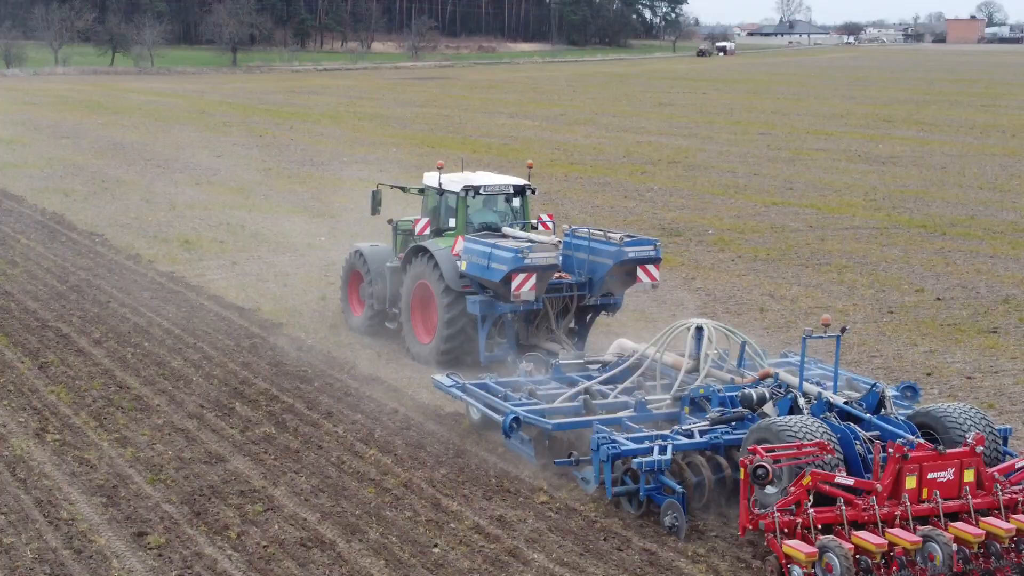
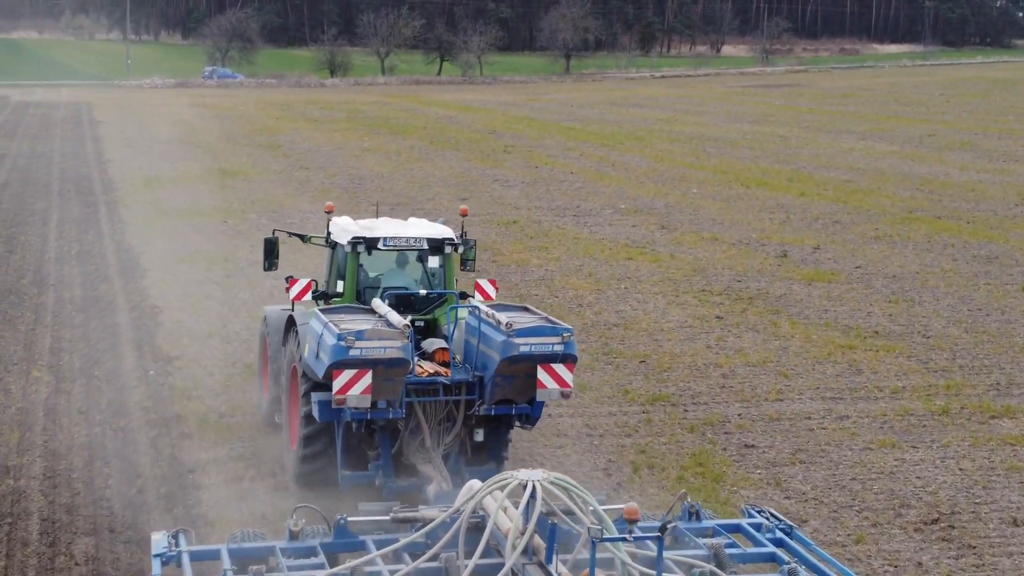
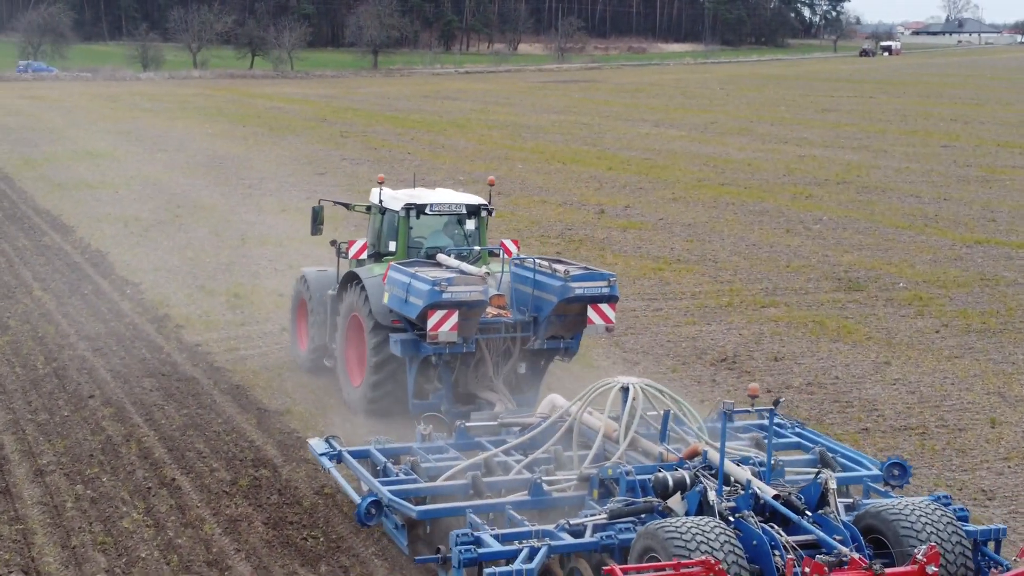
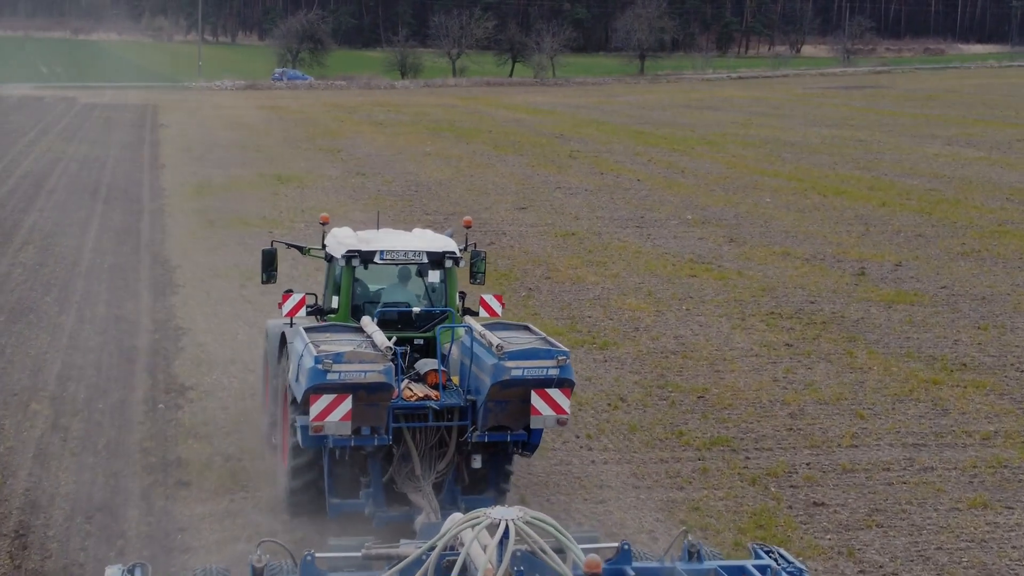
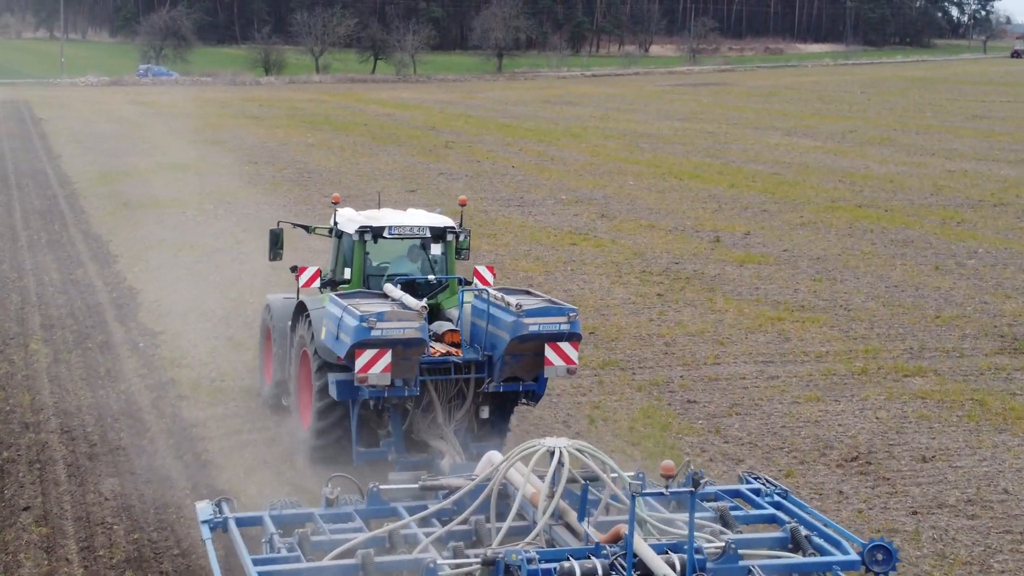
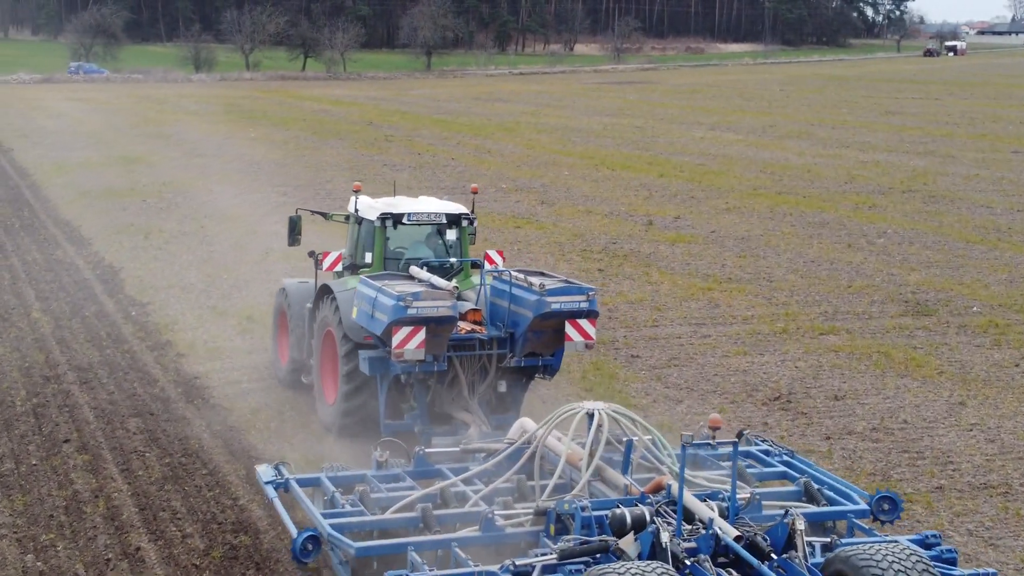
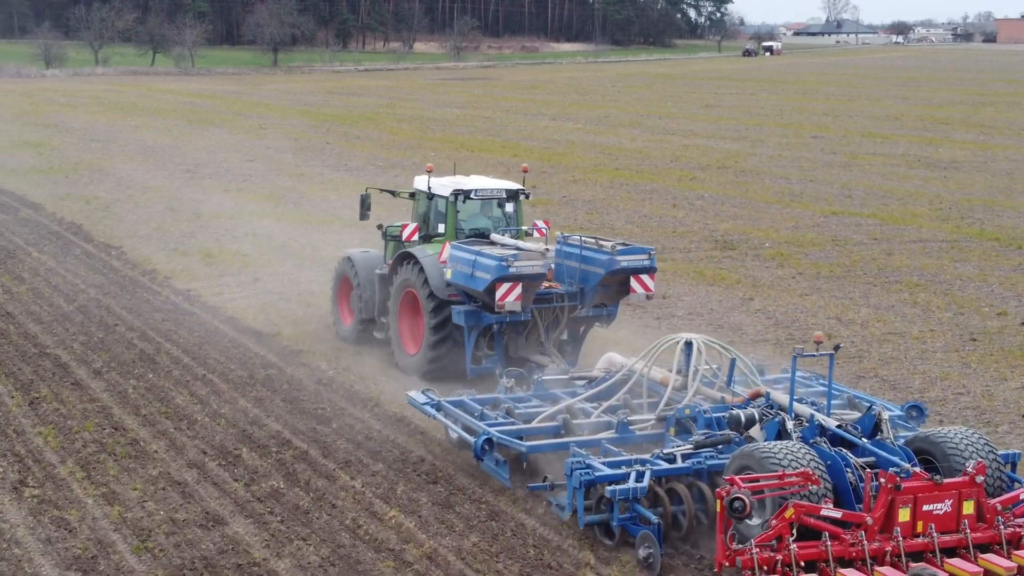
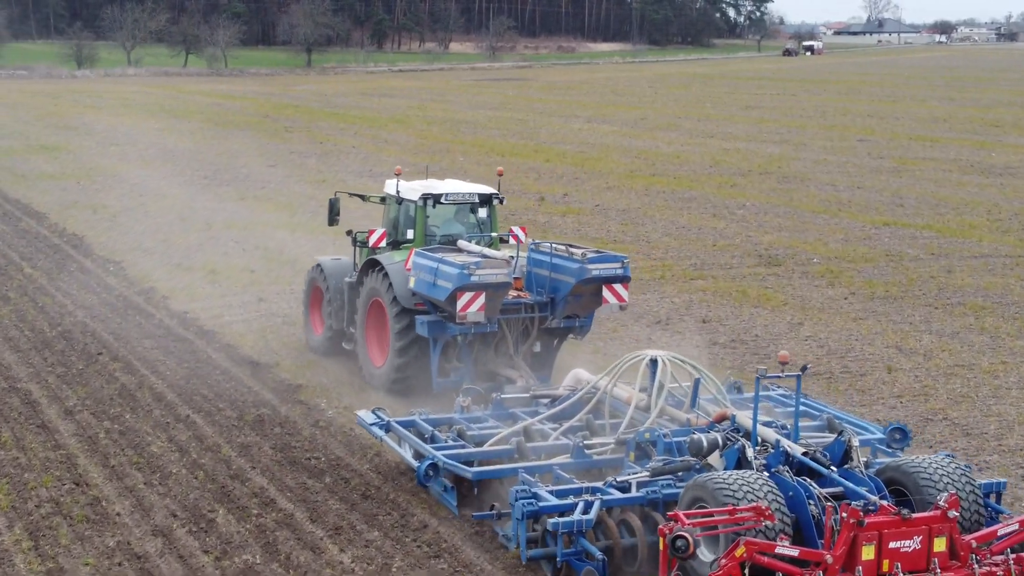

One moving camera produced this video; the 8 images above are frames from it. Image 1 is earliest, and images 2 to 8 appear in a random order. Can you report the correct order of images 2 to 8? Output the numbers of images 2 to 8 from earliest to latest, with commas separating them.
7, 8, 3, 6, 5, 2, 4
